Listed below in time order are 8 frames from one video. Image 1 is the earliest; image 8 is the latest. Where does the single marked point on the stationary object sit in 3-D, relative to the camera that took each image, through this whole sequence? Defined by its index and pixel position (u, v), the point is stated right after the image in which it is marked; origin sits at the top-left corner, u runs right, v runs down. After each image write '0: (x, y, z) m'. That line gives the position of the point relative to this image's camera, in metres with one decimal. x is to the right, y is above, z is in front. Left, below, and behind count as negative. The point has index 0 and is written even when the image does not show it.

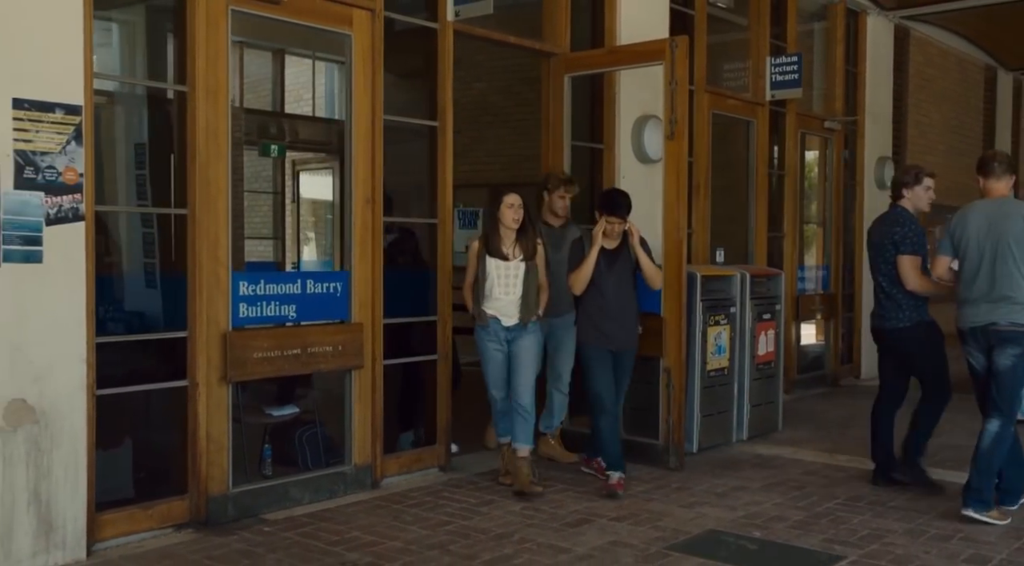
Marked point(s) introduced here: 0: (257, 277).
0: (-1.3, 0.0, +5.2) m
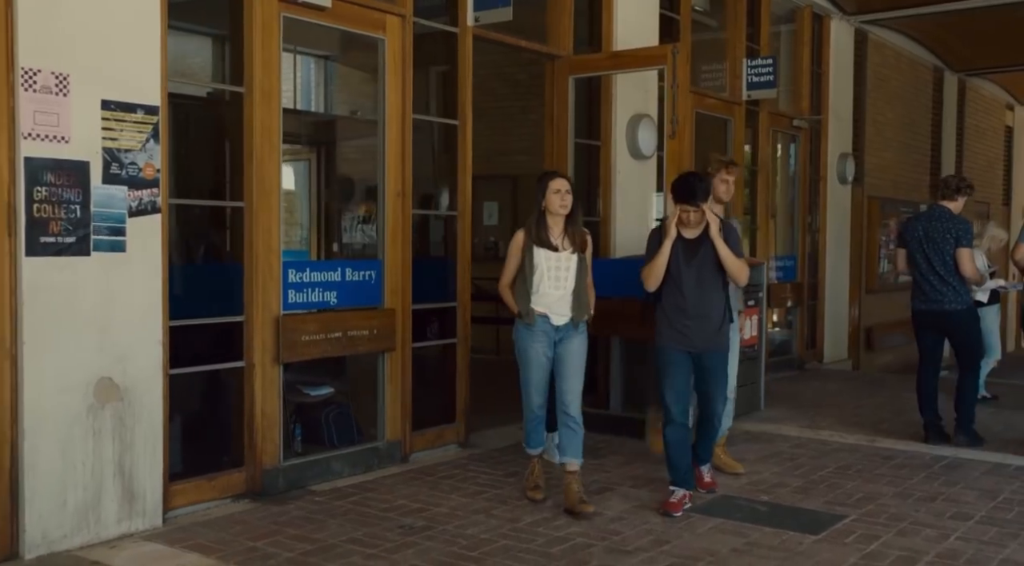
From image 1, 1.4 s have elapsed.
0: (-1.1, +0.1, +5.6) m
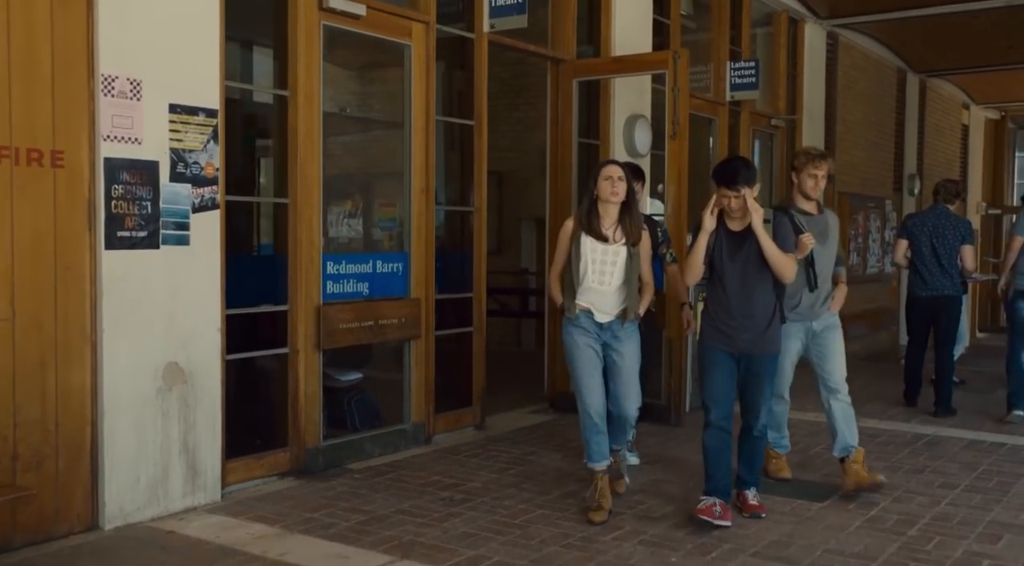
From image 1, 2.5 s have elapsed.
0: (-1.0, +0.1, +6.0) m
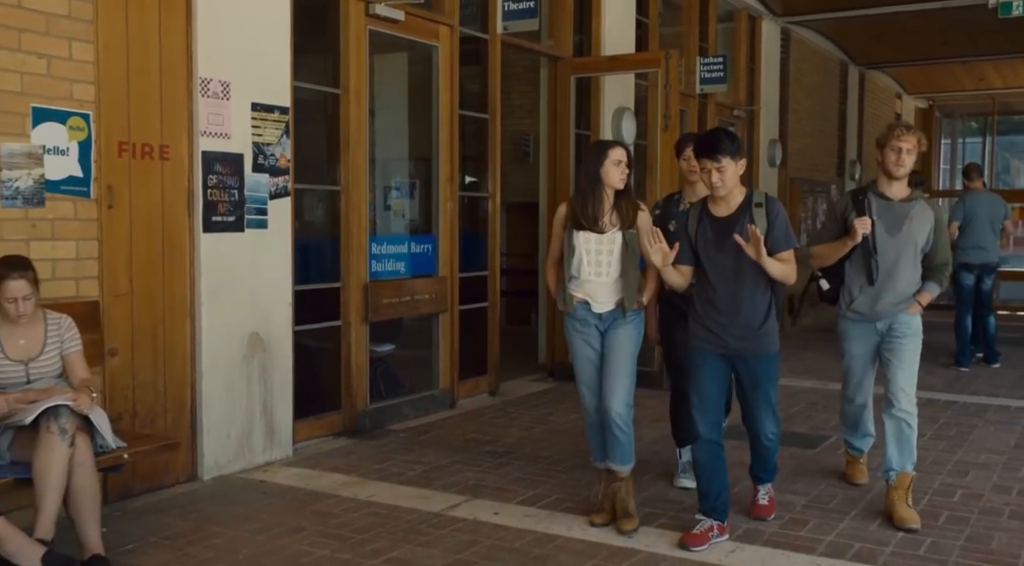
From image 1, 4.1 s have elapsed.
0: (-0.8, +0.3, +6.6) m
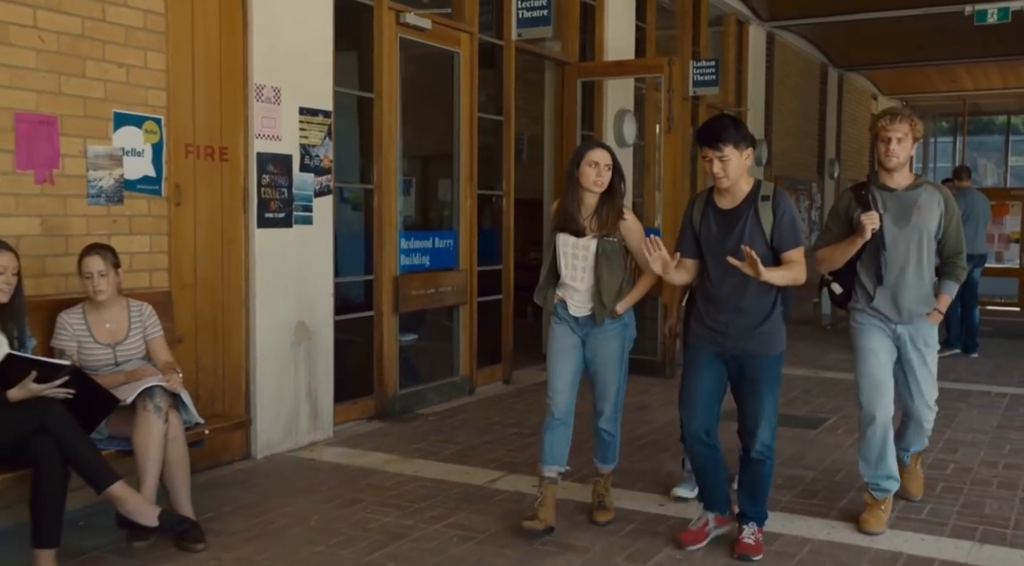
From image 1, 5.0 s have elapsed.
0: (-0.7, +0.3, +7.1) m
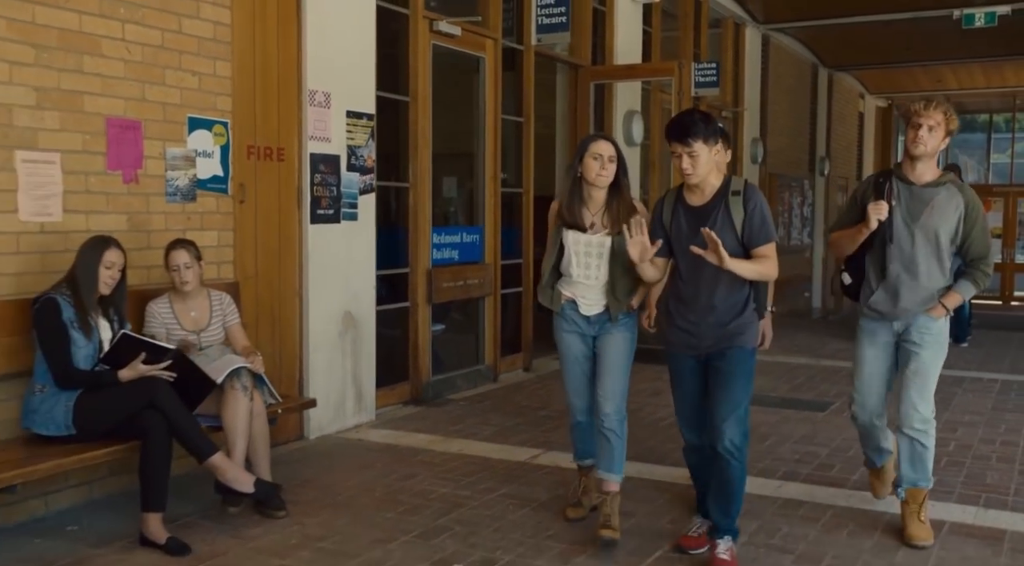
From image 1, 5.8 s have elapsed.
0: (-0.5, +0.4, +7.5) m
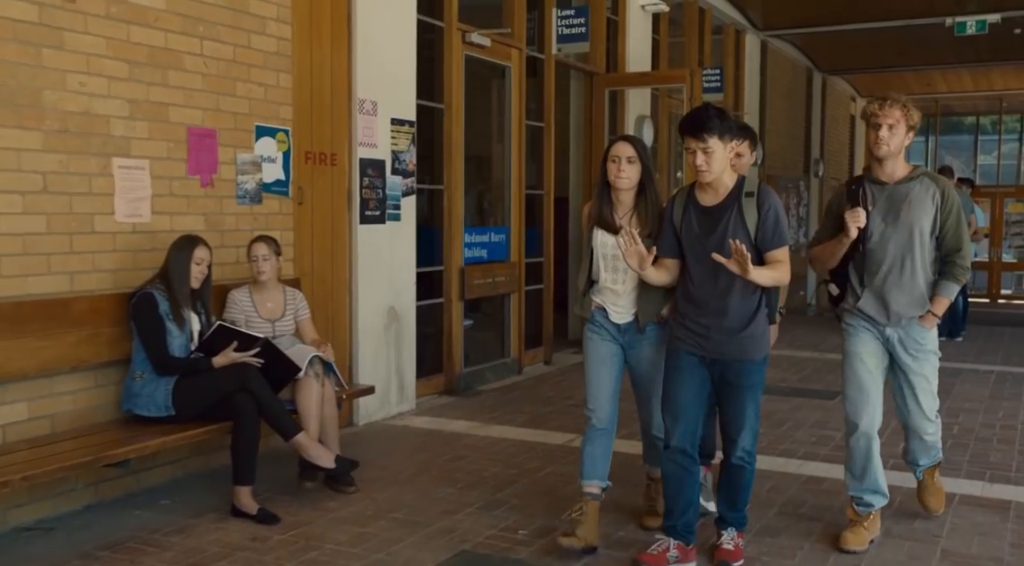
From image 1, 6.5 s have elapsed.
0: (-0.3, +0.4, +7.9) m
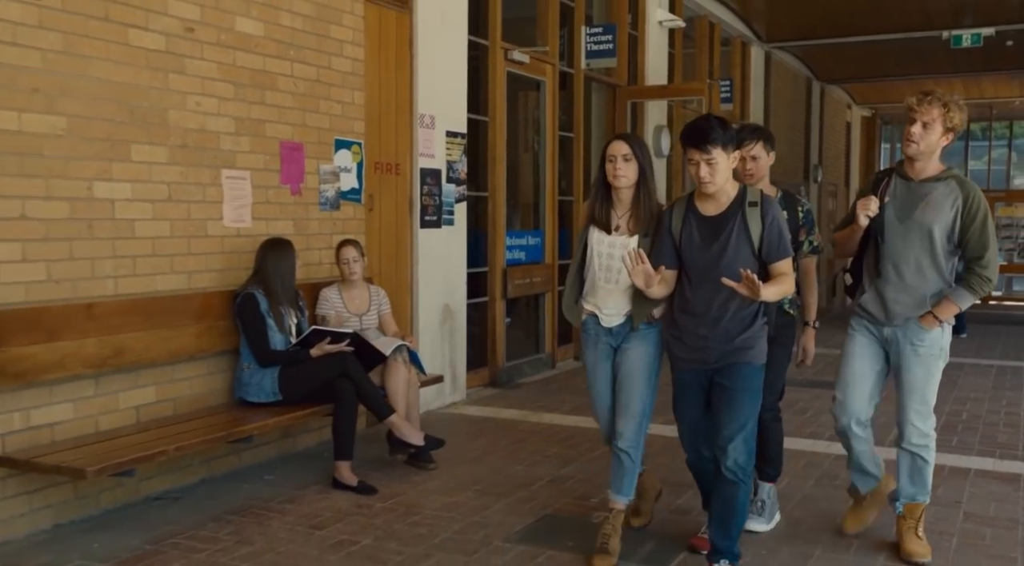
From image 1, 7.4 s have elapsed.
0: (0.0, +0.4, +8.5) m
